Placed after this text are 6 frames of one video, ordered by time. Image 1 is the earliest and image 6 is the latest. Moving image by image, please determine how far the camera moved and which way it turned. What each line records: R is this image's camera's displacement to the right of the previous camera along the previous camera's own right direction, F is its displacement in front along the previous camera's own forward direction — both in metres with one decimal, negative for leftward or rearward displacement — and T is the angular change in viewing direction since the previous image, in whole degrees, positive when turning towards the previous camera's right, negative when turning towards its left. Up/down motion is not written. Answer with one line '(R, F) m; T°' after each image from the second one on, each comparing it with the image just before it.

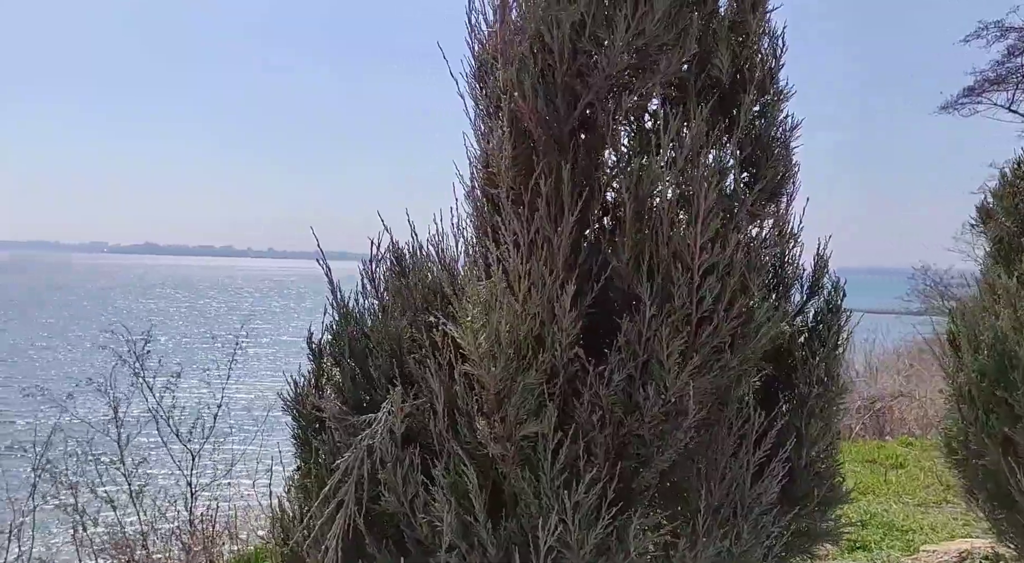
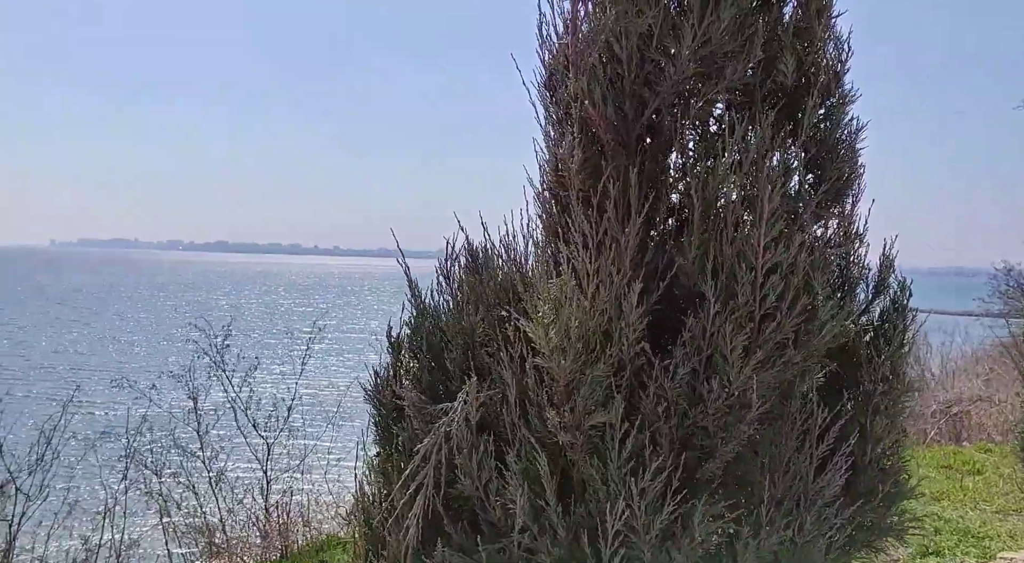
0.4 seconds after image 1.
(0.0, -0.2) m; -5°
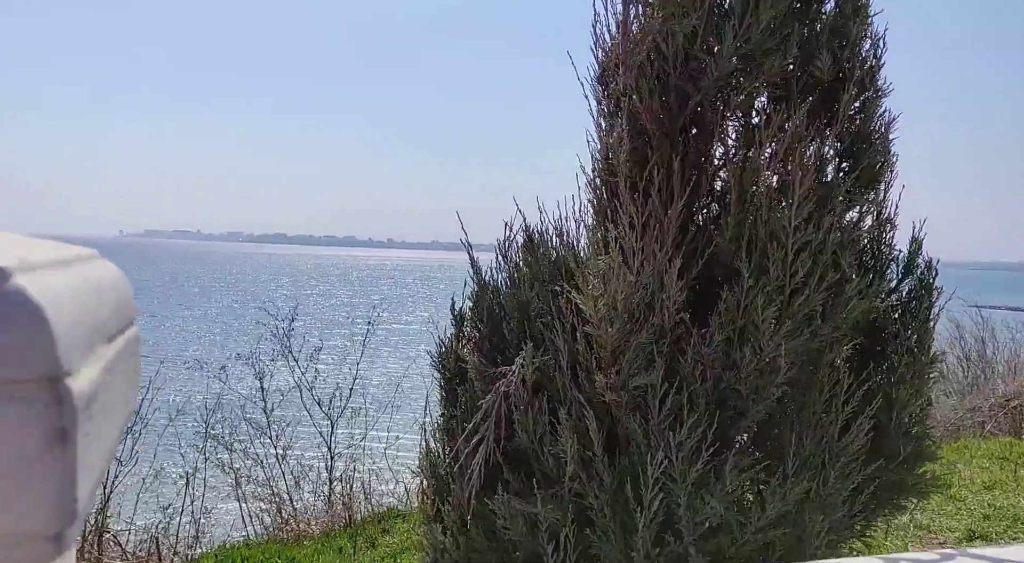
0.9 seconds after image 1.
(0.0, -0.4) m; -4°
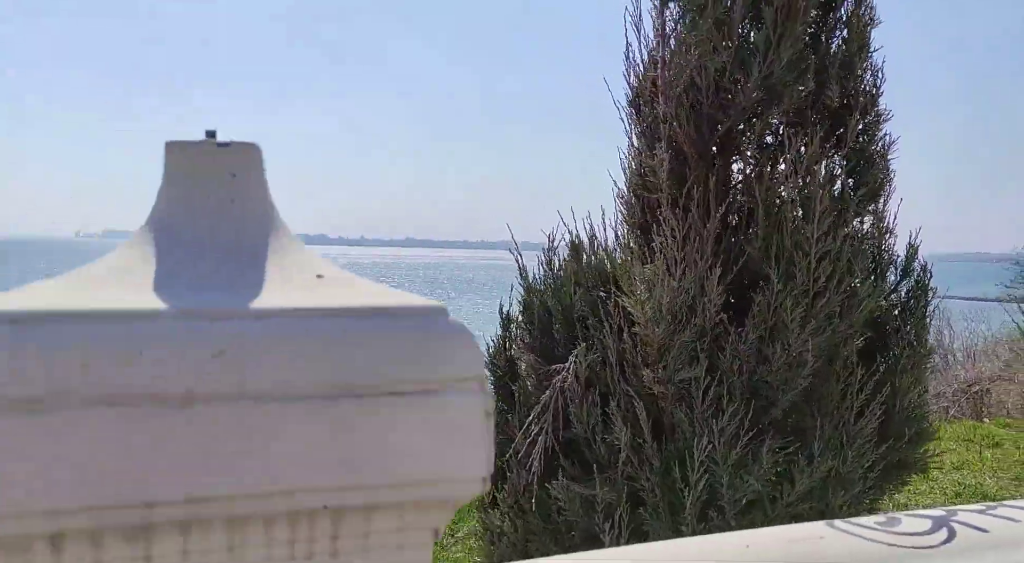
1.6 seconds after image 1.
(-0.5, -0.4) m; +3°
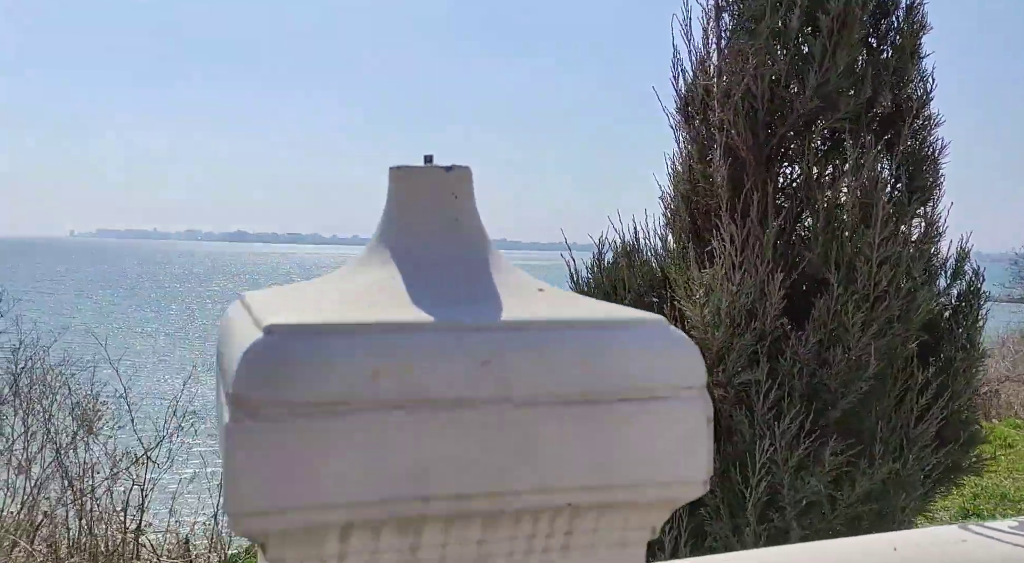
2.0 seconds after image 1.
(-0.3, -0.1) m; 0°
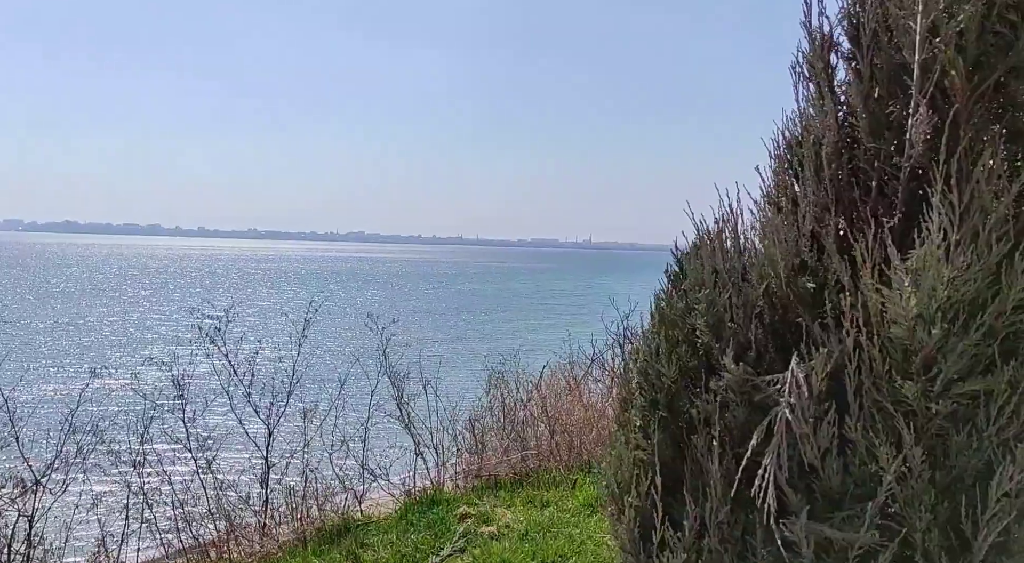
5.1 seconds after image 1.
(-1.1, +1.2) m; +9°
